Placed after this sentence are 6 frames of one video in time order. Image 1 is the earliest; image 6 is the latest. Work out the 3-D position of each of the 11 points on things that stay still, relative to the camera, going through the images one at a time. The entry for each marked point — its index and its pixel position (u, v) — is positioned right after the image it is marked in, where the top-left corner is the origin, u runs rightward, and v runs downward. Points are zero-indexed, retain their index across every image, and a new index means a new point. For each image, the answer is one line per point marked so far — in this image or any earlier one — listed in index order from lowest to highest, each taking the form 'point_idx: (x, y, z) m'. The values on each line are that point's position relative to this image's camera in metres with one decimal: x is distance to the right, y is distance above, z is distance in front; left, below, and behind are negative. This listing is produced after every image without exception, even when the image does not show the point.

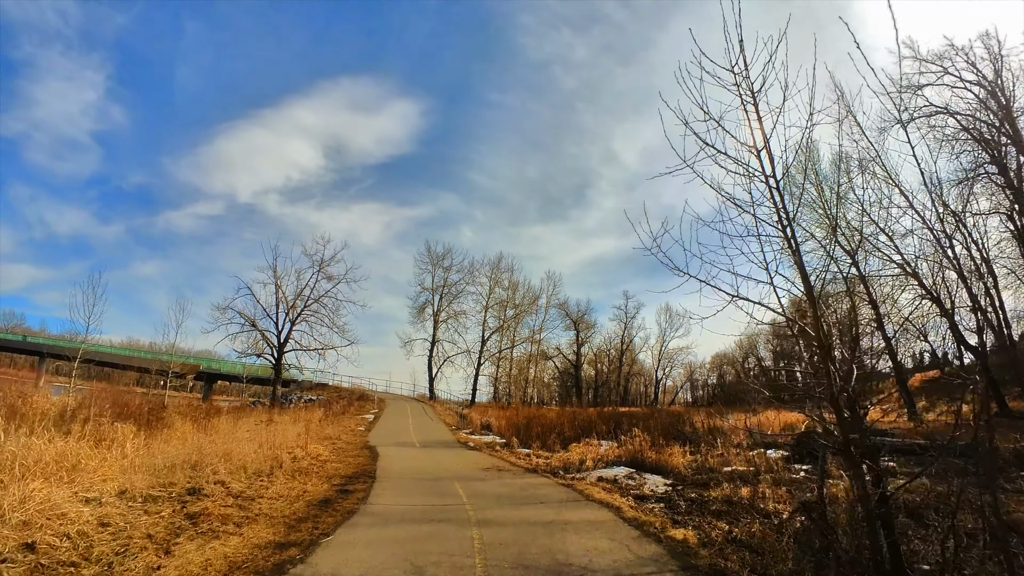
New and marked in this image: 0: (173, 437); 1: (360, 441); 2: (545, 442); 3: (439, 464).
0: (-9.4, -4.0, +14.3) m
1: (-5.1, -5.2, +17.4) m
2: (+1.2, -5.4, +17.8) m
3: (-1.8, -4.3, +12.7) m
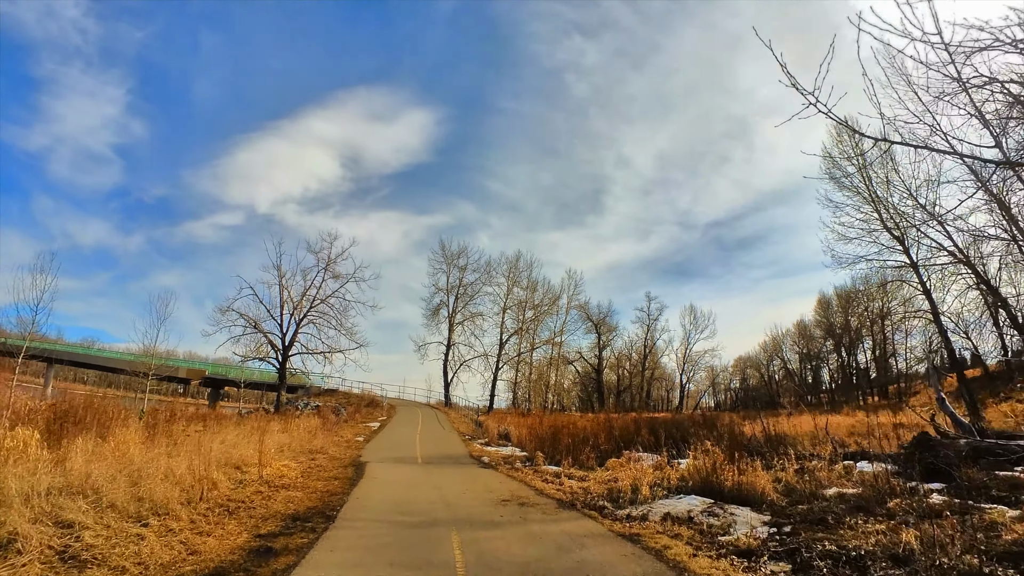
0: (-8.8, -3.5, +11.2) m
1: (-4.4, -4.6, +14.2) m
2: (+1.9, -4.7, +14.3) m
3: (-1.3, -3.6, +9.3) m
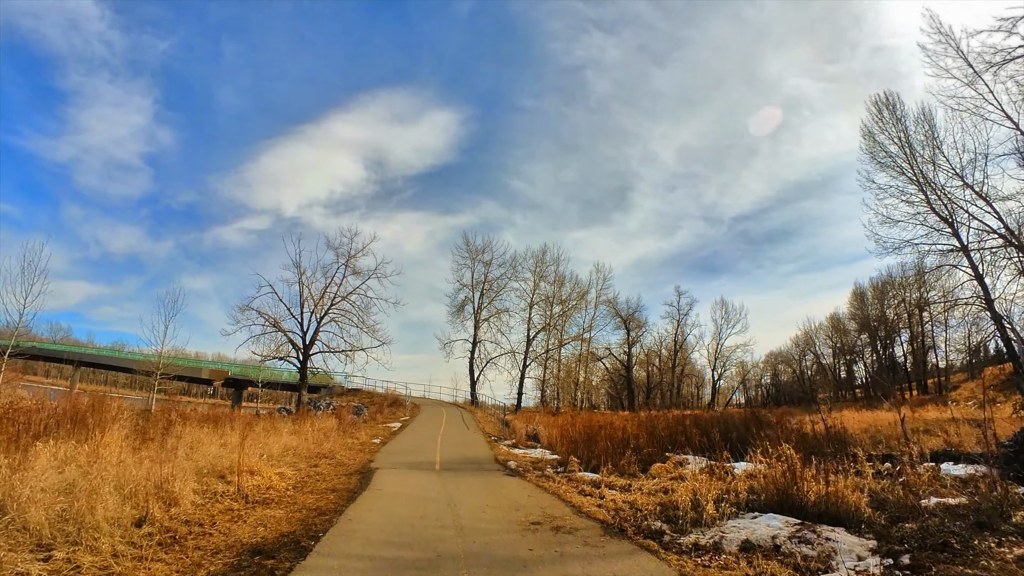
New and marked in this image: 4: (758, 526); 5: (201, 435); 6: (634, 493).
0: (-8.3, -3.2, +9.9) m
1: (-3.7, -4.3, +12.6) m
2: (+2.6, -4.2, +12.4) m
3: (-0.9, -3.2, +7.6) m
4: (+3.3, -3.2, +7.0) m
5: (-9.4, -4.4, +15.5) m
6: (+2.3, -3.9, +9.9) m
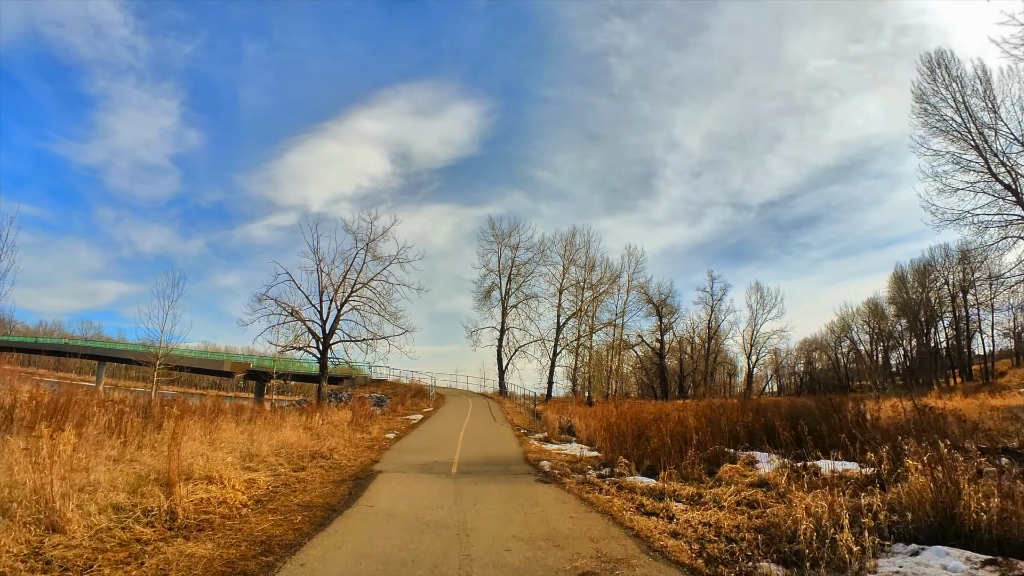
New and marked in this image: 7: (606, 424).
0: (-7.8, -2.6, +8.0) m
1: (-3.0, -3.6, +10.5) m
2: (+3.2, -3.4, +9.9) m
3: (-0.5, -2.5, +5.3) m
4: (+3.7, -2.5, +4.5) m
5: (-8.6, -3.8, +13.7) m
6: (+2.8, -3.1, +7.4) m
7: (+2.6, -3.8, +14.3) m
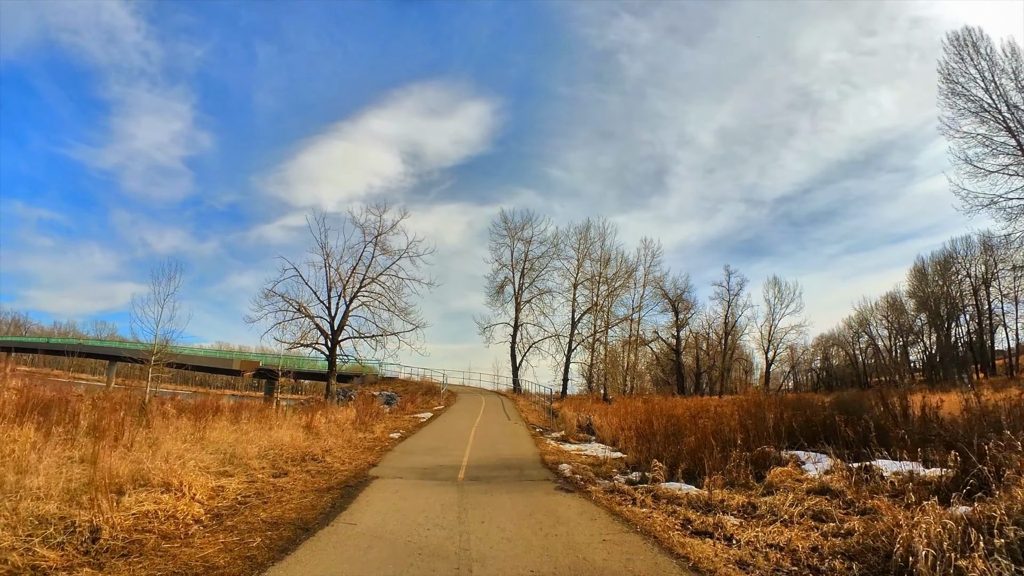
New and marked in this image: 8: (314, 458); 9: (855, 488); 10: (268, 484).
0: (-7.6, -2.3, +6.8) m
1: (-2.7, -3.2, +9.2) m
2: (+3.5, -3.0, +8.5) m
3: (-0.4, -2.2, +4.0) m
4: (+3.8, -2.1, +3.1) m
5: (-8.2, -3.5, +12.6) m
6: (+3.0, -2.7, +6.0) m
7: (+3.0, -3.3, +12.9) m
8: (-3.8, -3.3, +9.9) m
9: (+5.4, -3.1, +8.1) m
10: (-3.4, -2.8, +7.3) m
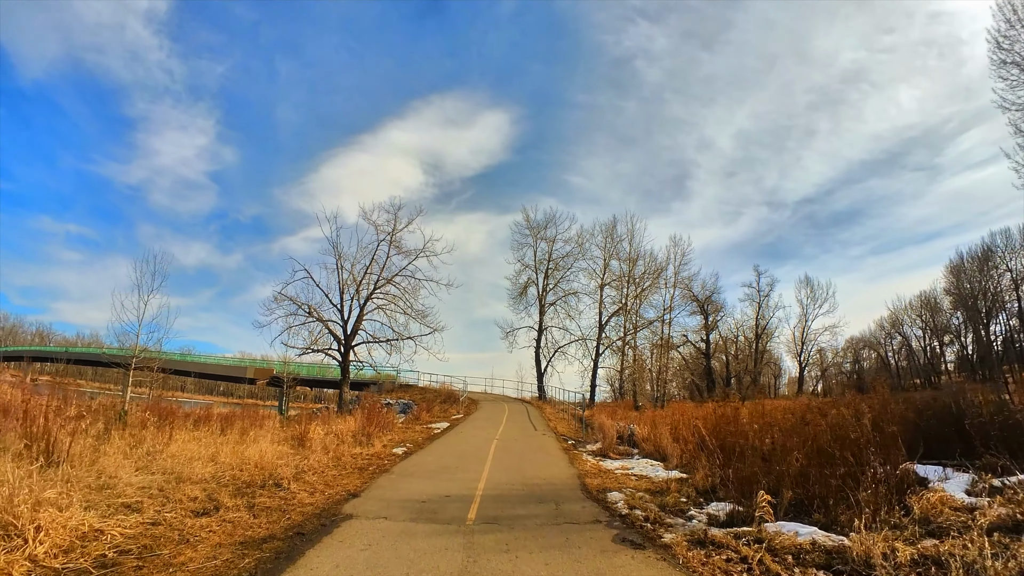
0: (-7.3, -1.9, +4.6) m
1: (-2.3, -2.8, +6.7) m
2: (+3.9, -2.4, +5.8) m
3: (-0.2, -1.6, +1.4) m
4: (+3.9, -1.4, +0.3) m
5: (-7.6, -3.2, +10.3) m
6: (+3.3, -2.1, +3.3) m
7: (+3.5, -2.8, +10.2) m
8: (-3.3, -2.8, +7.5) m
9: (+5.8, -2.5, +5.3) m
10: (-3.1, -2.3, +4.9) m
